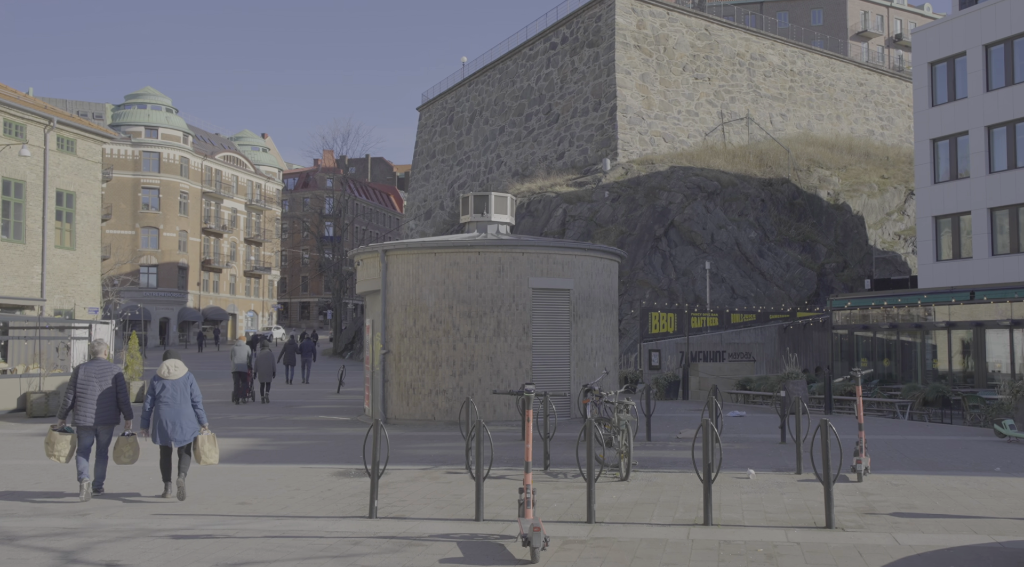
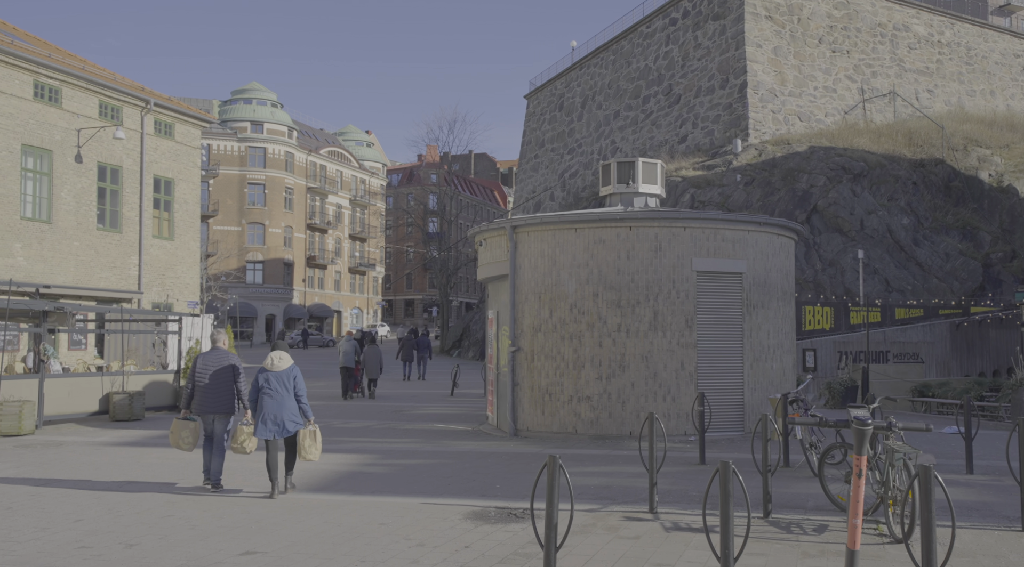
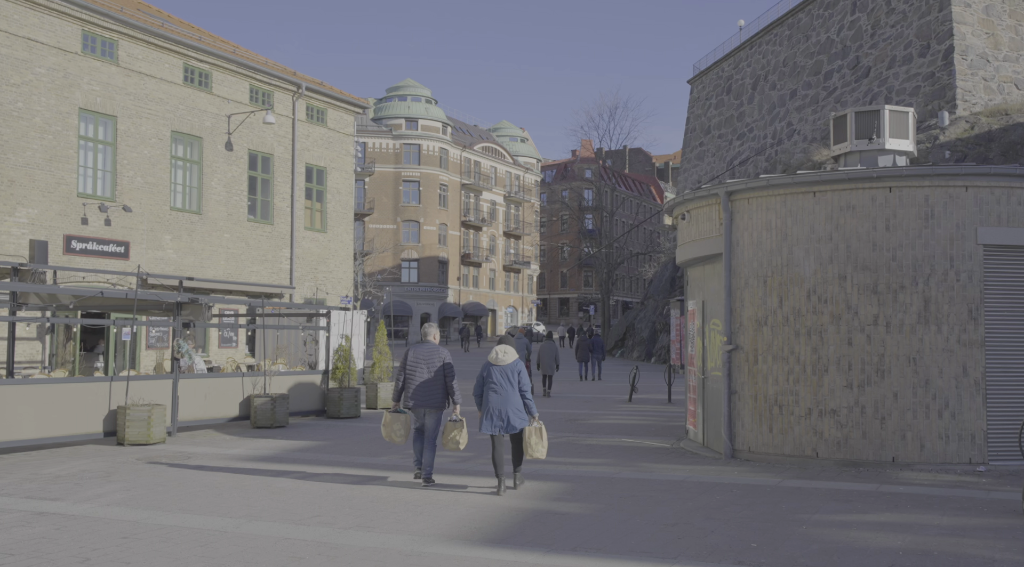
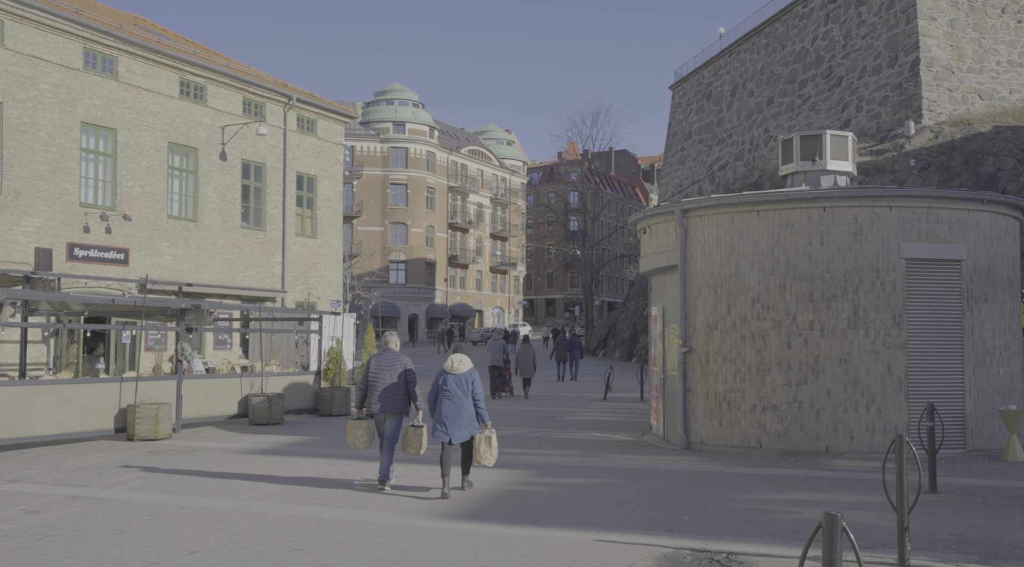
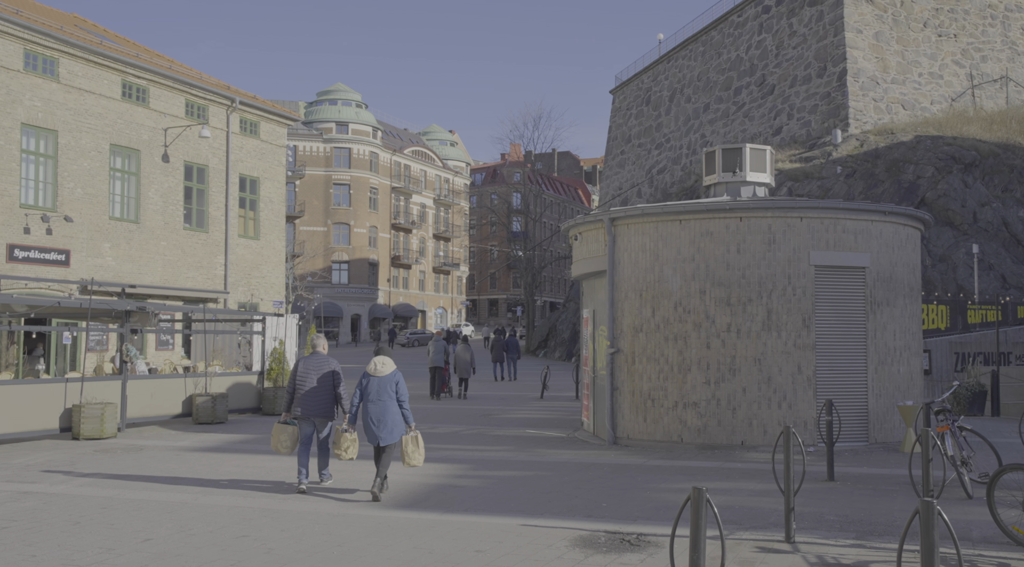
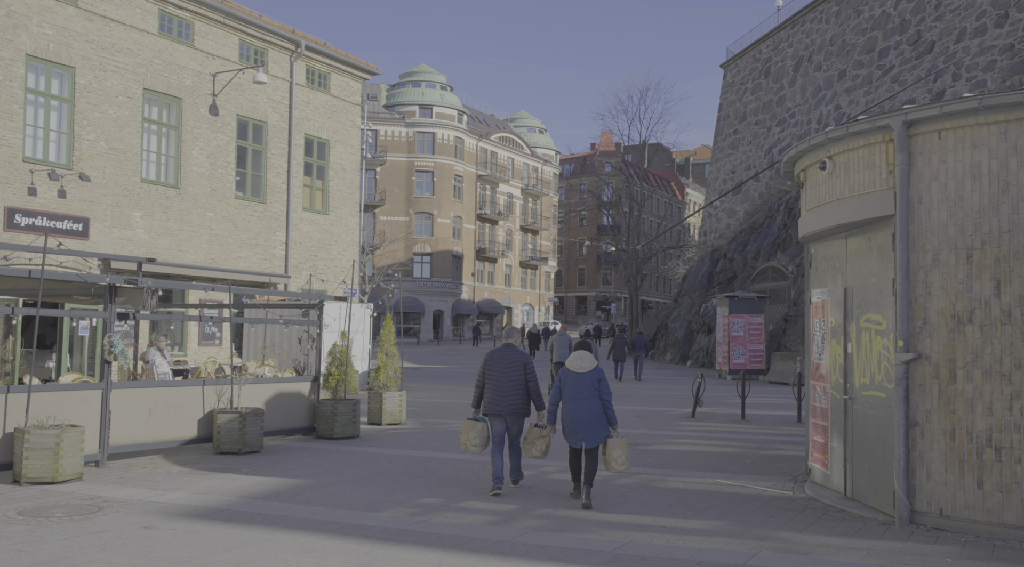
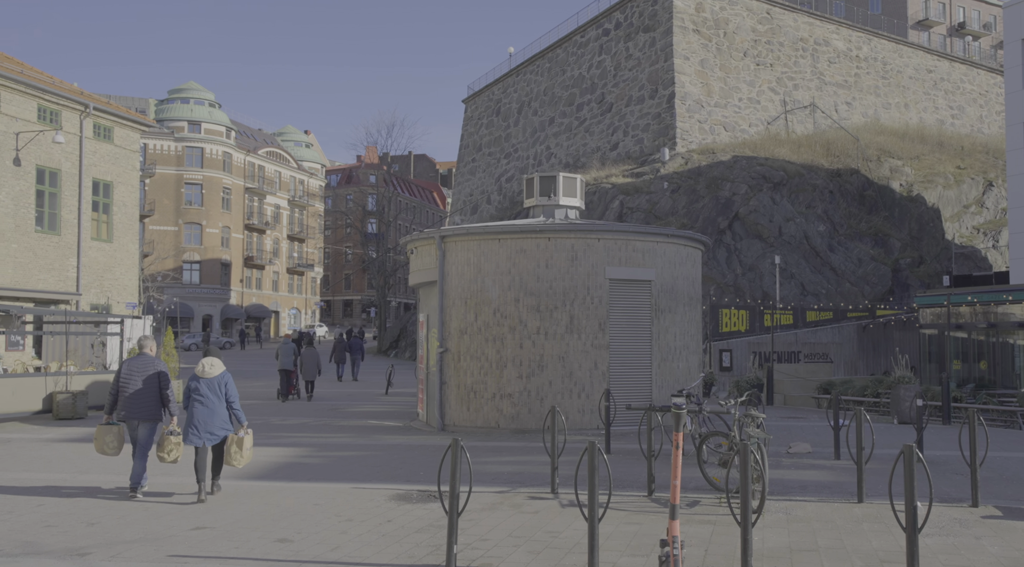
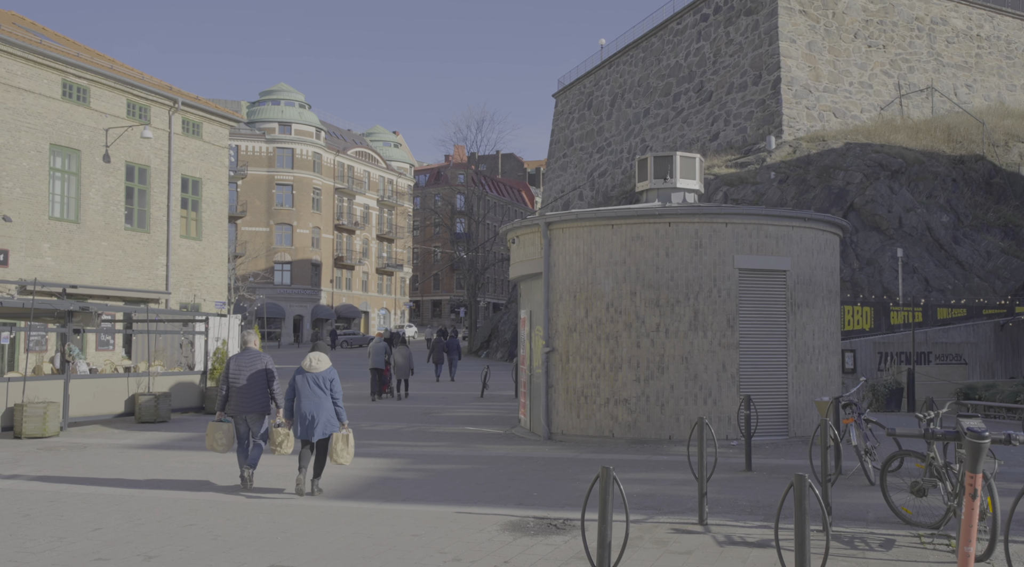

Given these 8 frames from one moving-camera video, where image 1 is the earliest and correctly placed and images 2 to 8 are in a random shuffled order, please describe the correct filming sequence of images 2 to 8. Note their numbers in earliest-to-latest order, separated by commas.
7, 2, 8, 5, 4, 3, 6
